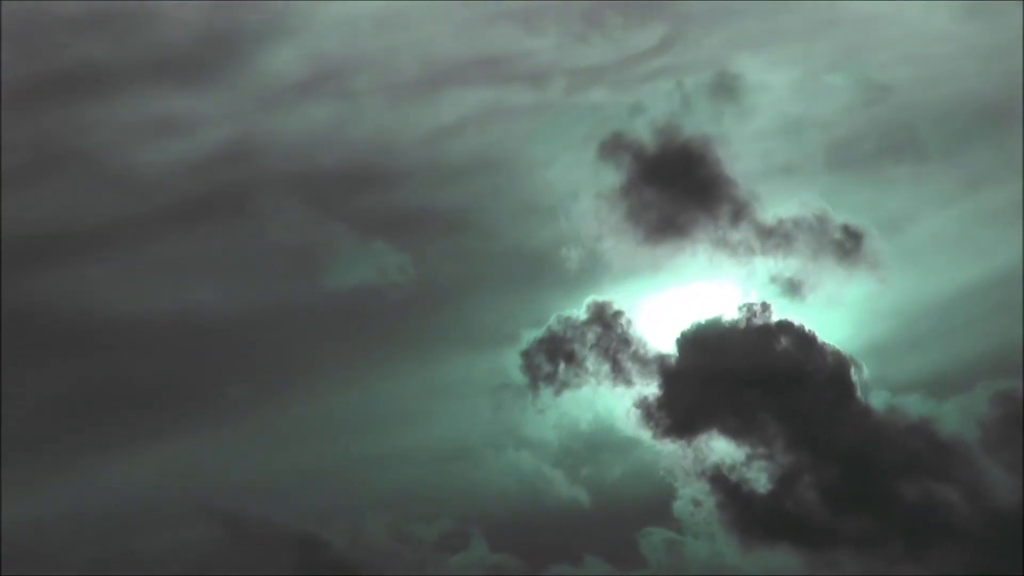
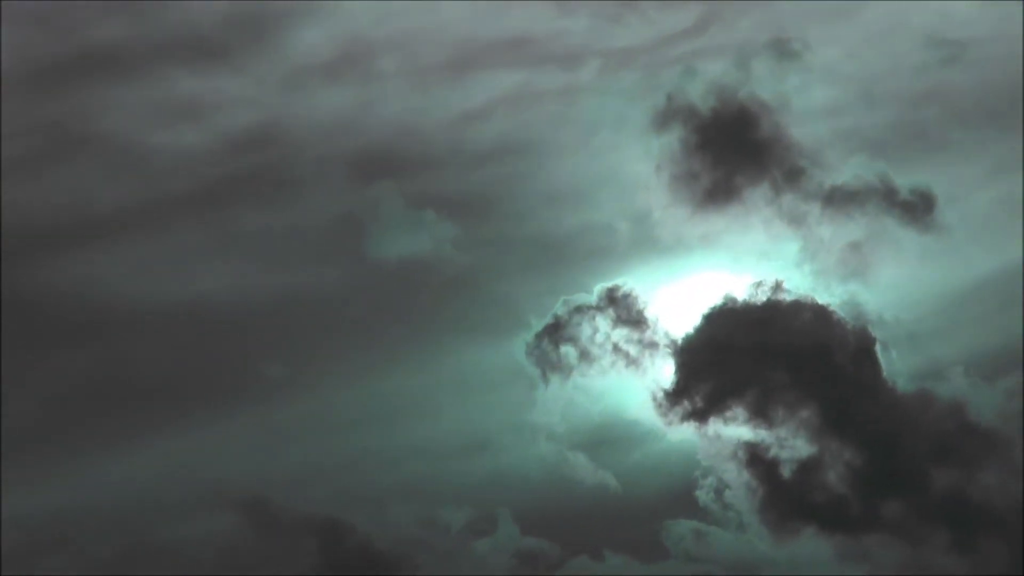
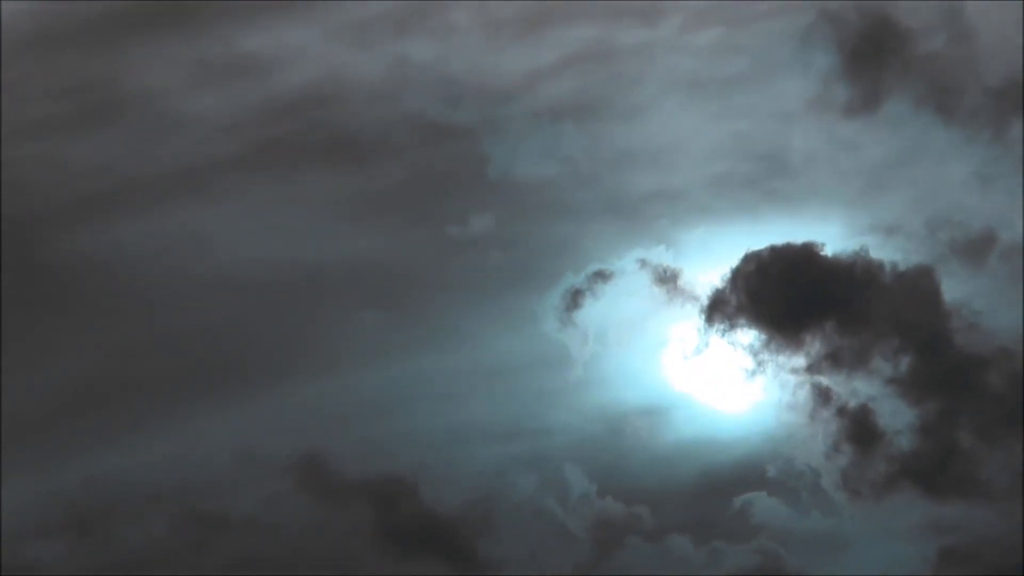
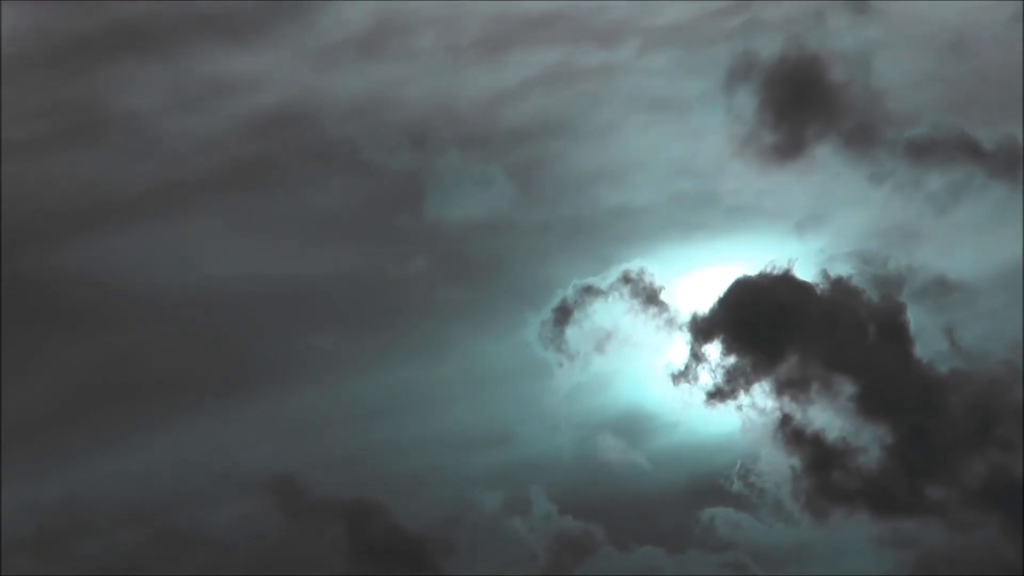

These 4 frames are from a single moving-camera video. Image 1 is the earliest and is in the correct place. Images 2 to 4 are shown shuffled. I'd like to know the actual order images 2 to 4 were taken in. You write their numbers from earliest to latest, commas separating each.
2, 4, 3
